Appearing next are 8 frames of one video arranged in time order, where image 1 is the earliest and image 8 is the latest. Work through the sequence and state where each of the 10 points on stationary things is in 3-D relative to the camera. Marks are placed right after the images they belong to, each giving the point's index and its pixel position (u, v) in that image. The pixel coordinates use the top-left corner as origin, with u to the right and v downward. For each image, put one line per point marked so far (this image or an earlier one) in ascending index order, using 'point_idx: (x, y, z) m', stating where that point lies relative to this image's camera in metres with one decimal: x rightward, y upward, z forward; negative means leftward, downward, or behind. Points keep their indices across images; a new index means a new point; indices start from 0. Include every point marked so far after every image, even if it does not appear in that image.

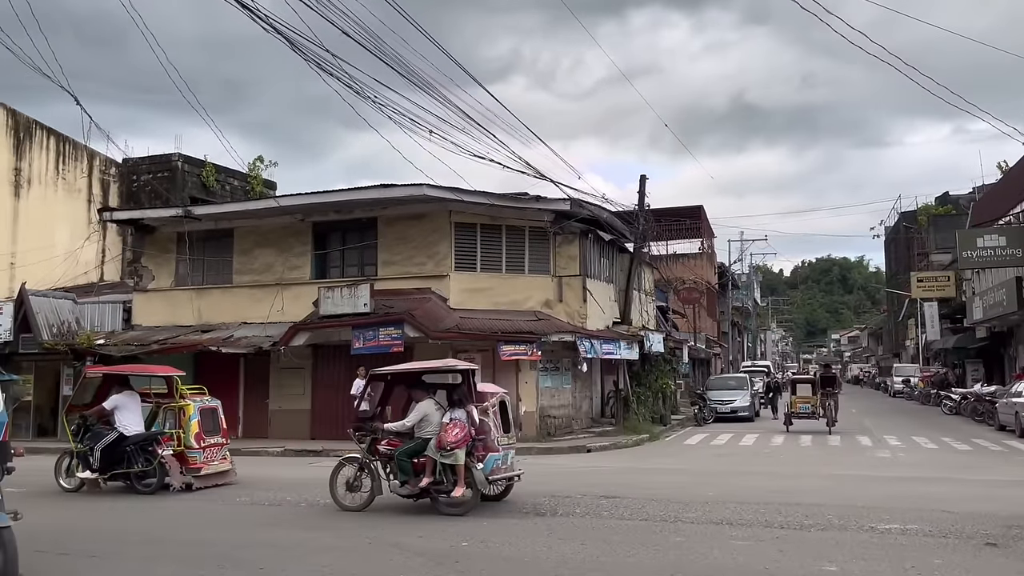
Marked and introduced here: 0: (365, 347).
0: (-3.5, -1.4, +19.9) m
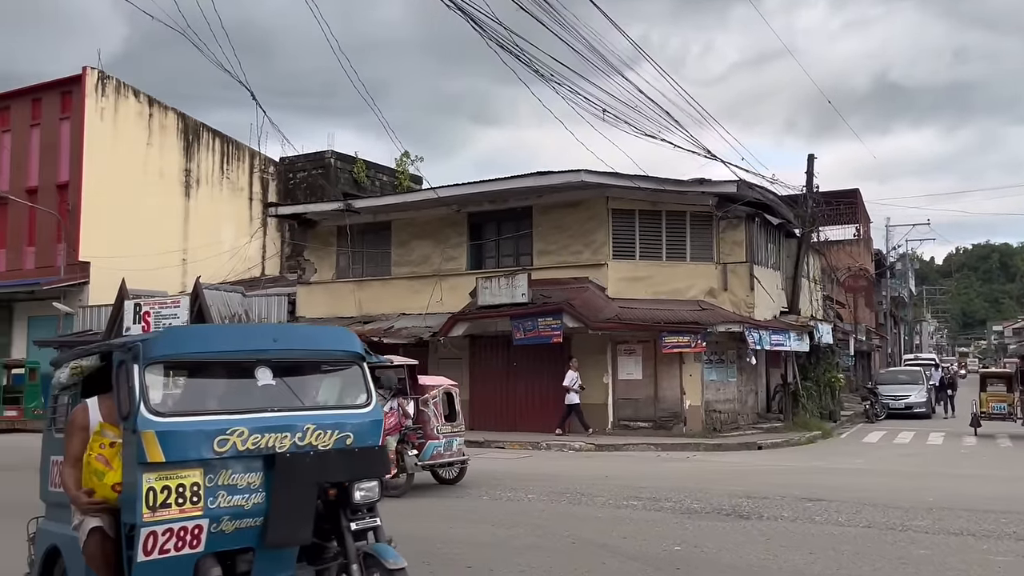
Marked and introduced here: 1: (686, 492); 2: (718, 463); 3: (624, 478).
0: (+0.3, -1.2, +19.5) m
1: (+2.3, -2.8, +11.2) m
2: (+3.9, -3.3, +15.9) m
3: (+1.8, -3.0, +13.1) m
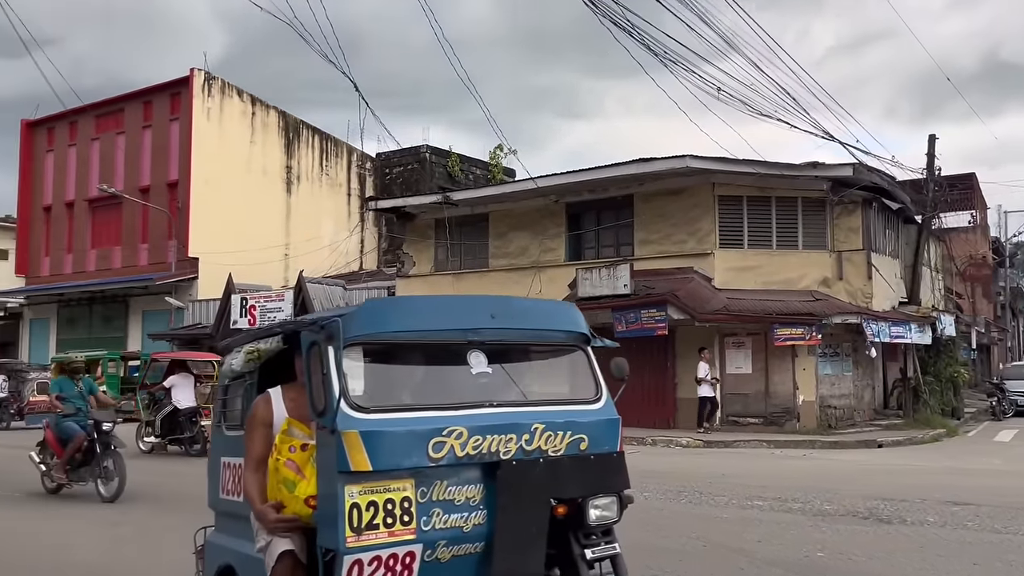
0: (+2.6, -1.0, +19.0) m
1: (+3.8, -2.6, +10.6) m
2: (+5.9, -3.1, +15.0) m
3: (+3.4, -2.8, +12.5) m
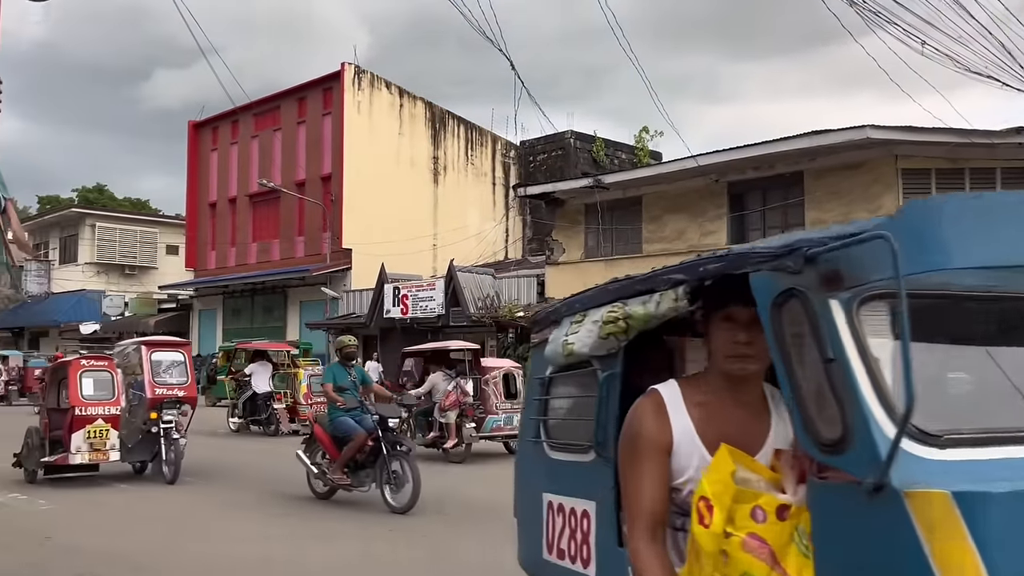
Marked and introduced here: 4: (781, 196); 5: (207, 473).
0: (+6.1, -0.6, +17.5) m
1: (+5.8, -2.4, +9.0) m
2: (+8.6, -2.8, +13.1) m
3: (+5.8, -2.6, +11.0) m
4: (+6.2, +2.1, +19.2) m
5: (-3.9, -2.4, +10.8) m
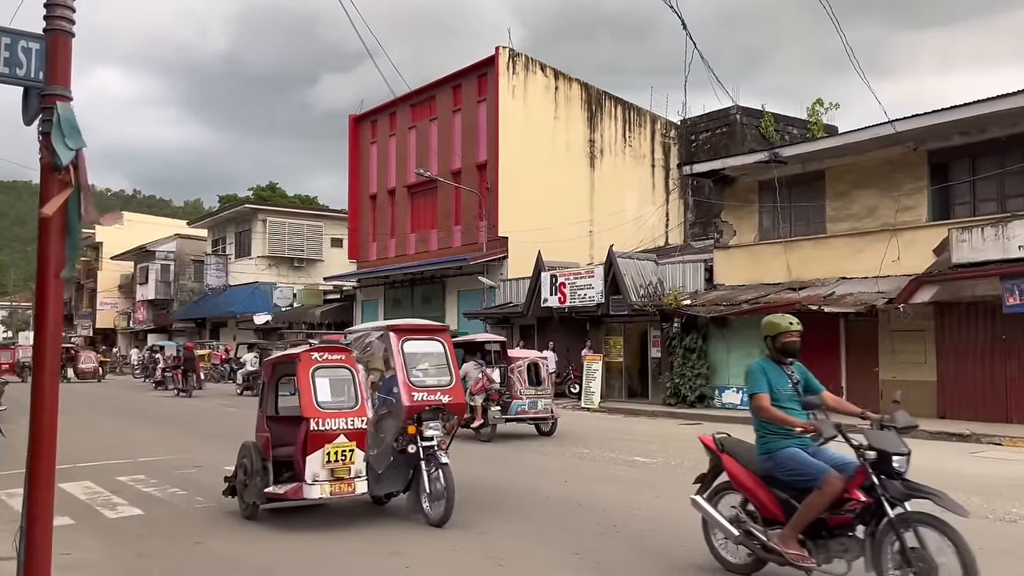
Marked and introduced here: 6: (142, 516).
0: (+9.2, -0.3, +15.1) m
1: (+7.5, -2.1, +6.8) m
2: (+11.0, -2.5, +10.3) m
3: (+7.8, -2.3, +8.7) m
4: (+9.6, +2.5, +16.7) m
5: (-1.8, -2.2, +10.3) m
6: (-3.3, -2.0, +7.4) m
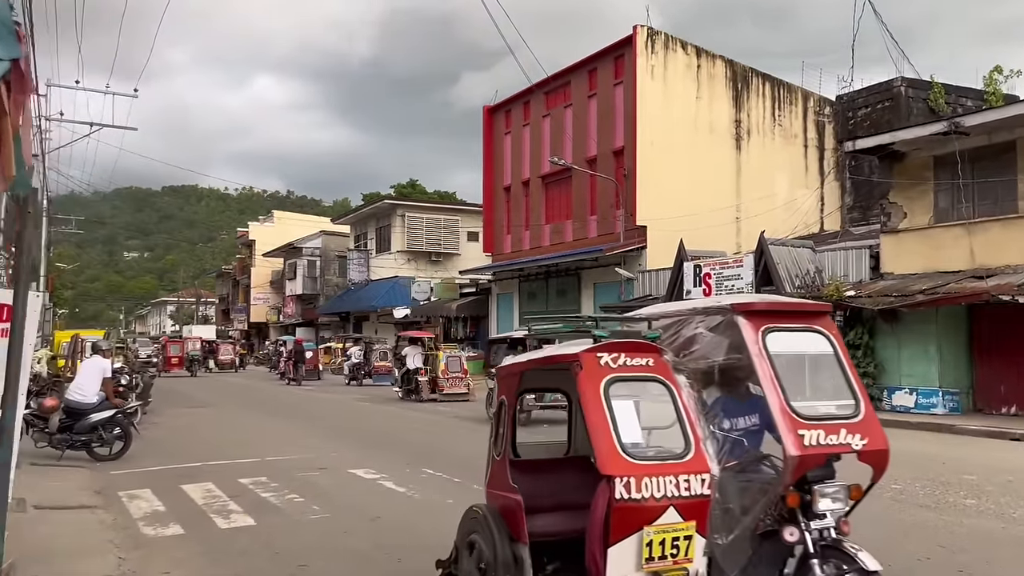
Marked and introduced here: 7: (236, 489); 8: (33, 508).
0: (+11.5, -0.1, +12.4) m
1: (+8.4, -2.0, +4.5) m
2: (+12.4, -2.3, +7.4) m
3: (+9.0, -2.2, +6.3) m
4: (+12.1, +2.7, +13.9) m
5: (-0.2, -2.1, +9.4) m
6: (-2.1, -2.0, +6.9) m
7: (-2.8, -2.0, +8.4) m
8: (-4.2, -1.9, +7.2) m
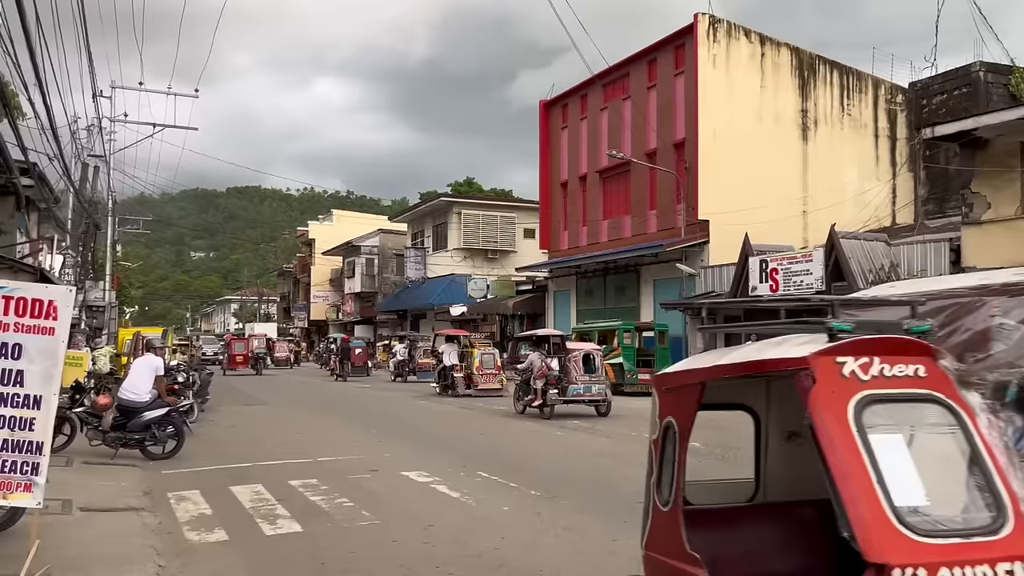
0: (+12.3, 0.0, +11.1) m
1: (+8.7, -1.9, +3.4) m
2: (+12.9, -2.2, +6.1) m
3: (+9.4, -2.1, +5.3) m
4: (+13.0, +2.8, +12.6) m
5: (+0.4, -2.0, +9.0) m
6: (-1.7, -1.9, +6.6) m
7: (-2.2, -2.0, +8.1) m
8: (-3.7, -1.9, +7.1) m
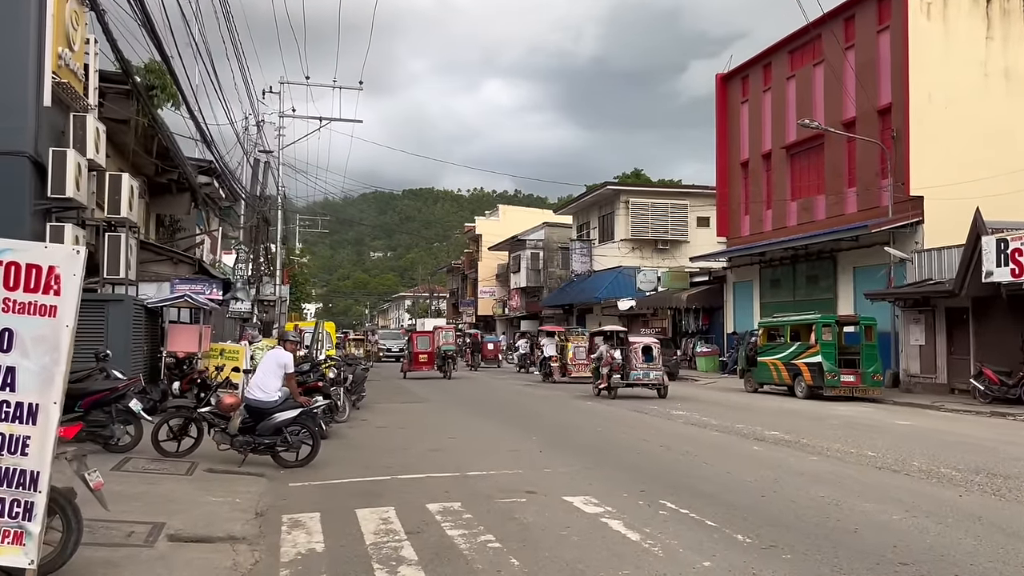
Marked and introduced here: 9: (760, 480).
0: (+14.0, +0.3, +6.6) m
1: (+9.0, -1.7, -0.2) m
2: (+13.7, -2.0, +1.5) m
3: (+10.1, -1.8, +1.4) m
4: (+15.0, +3.1, +7.8) m
5: (+2.0, -1.8, +6.8) m
6: (-0.5, -1.8, +4.9) m
7: (-0.7, -1.8, +6.5) m
8: (-2.4, -1.7, +5.7) m
9: (+2.4, -1.9, +8.2) m
